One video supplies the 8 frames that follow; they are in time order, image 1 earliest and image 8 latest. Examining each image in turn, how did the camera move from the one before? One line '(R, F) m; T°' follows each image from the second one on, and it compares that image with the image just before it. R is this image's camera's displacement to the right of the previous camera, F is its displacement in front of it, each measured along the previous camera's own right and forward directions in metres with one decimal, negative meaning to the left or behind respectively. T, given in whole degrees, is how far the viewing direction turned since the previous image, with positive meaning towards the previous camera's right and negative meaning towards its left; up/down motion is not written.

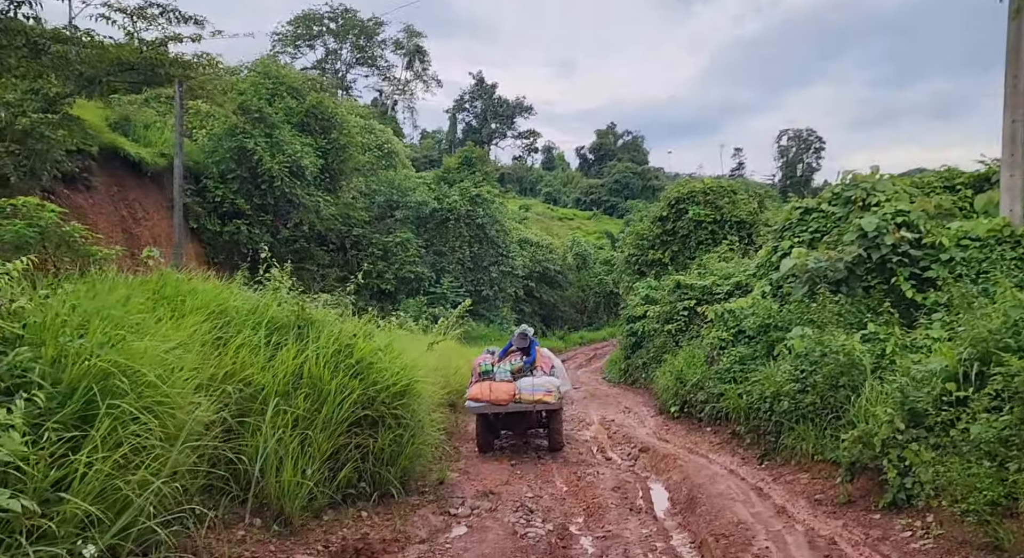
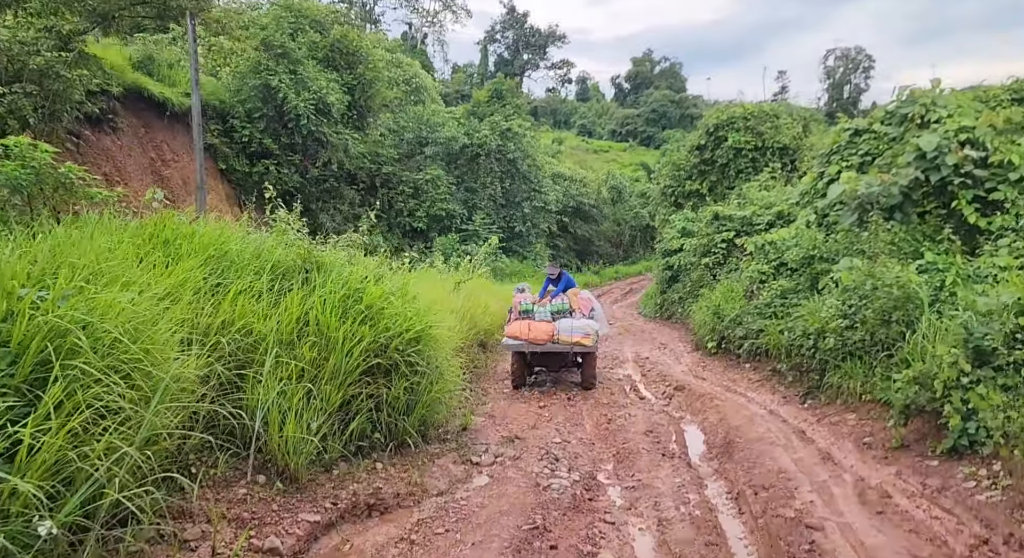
(+0.1, +0.4) m; -3°
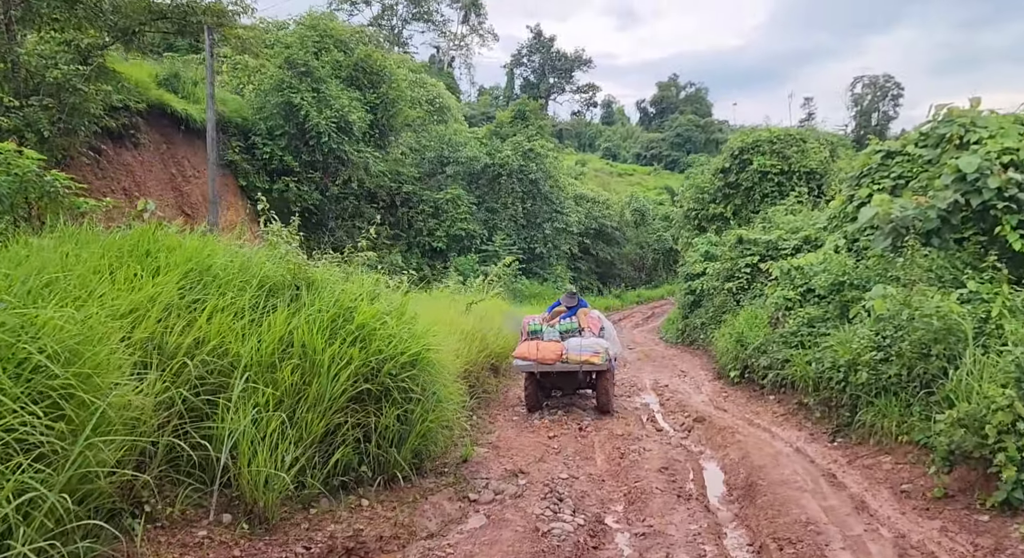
(+0.1, +0.4) m; -2°
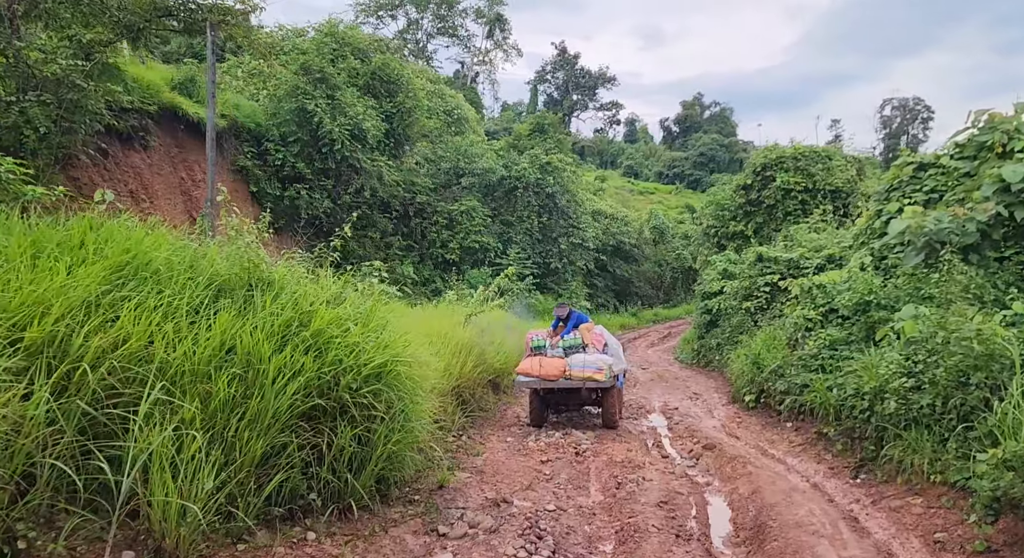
(+0.2, +0.5) m; -2°
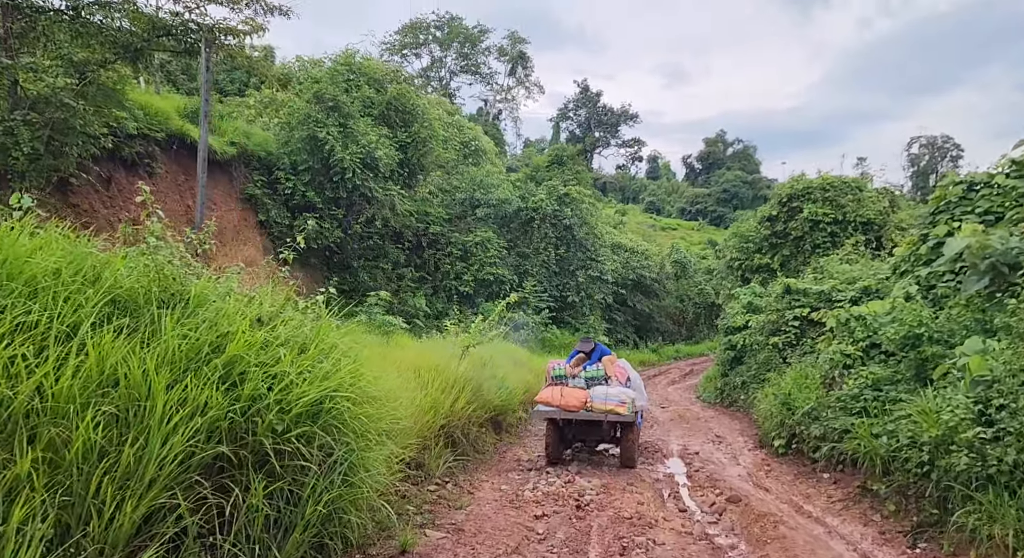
(+0.2, +0.8) m; -2°
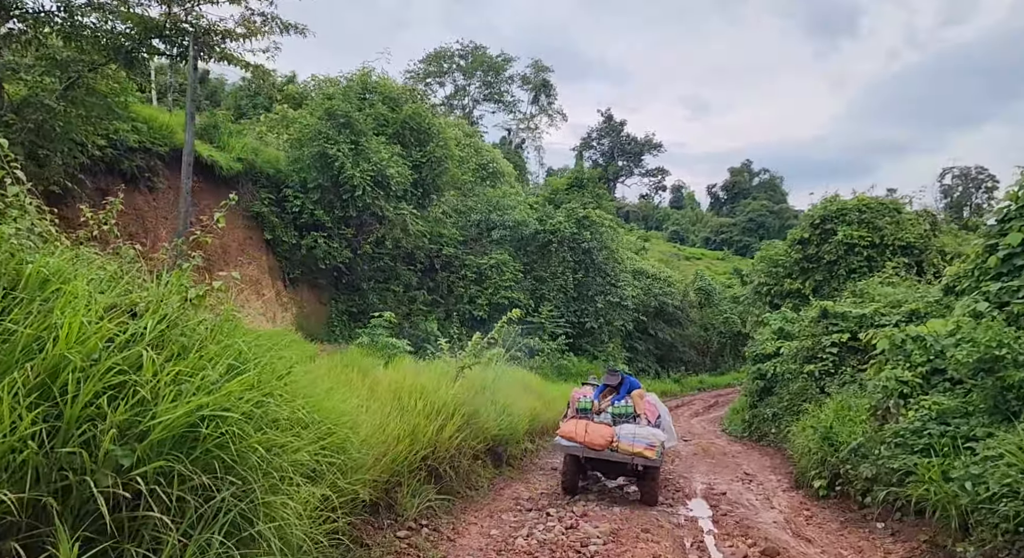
(+0.2, +1.0) m; -2°
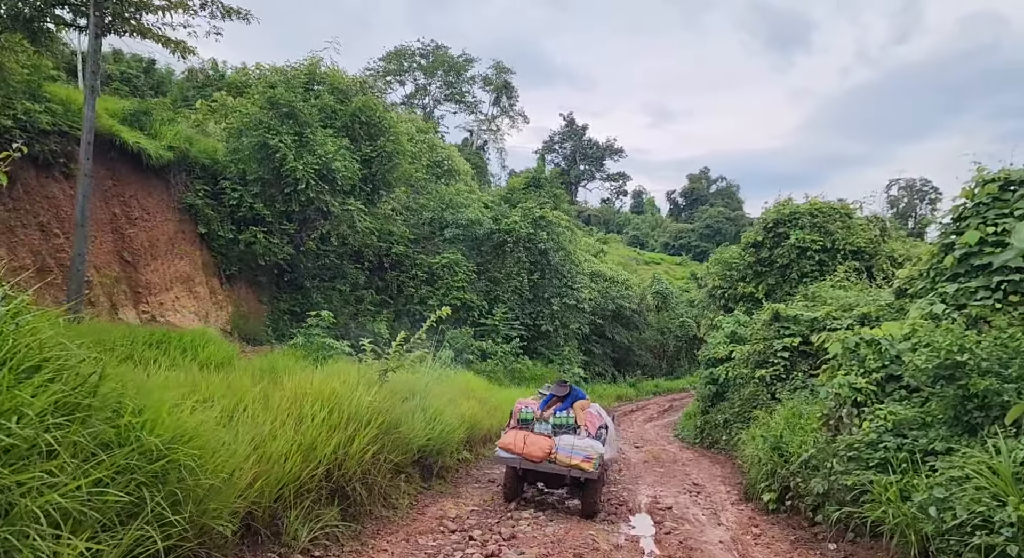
(+0.3, +0.7) m; +3°
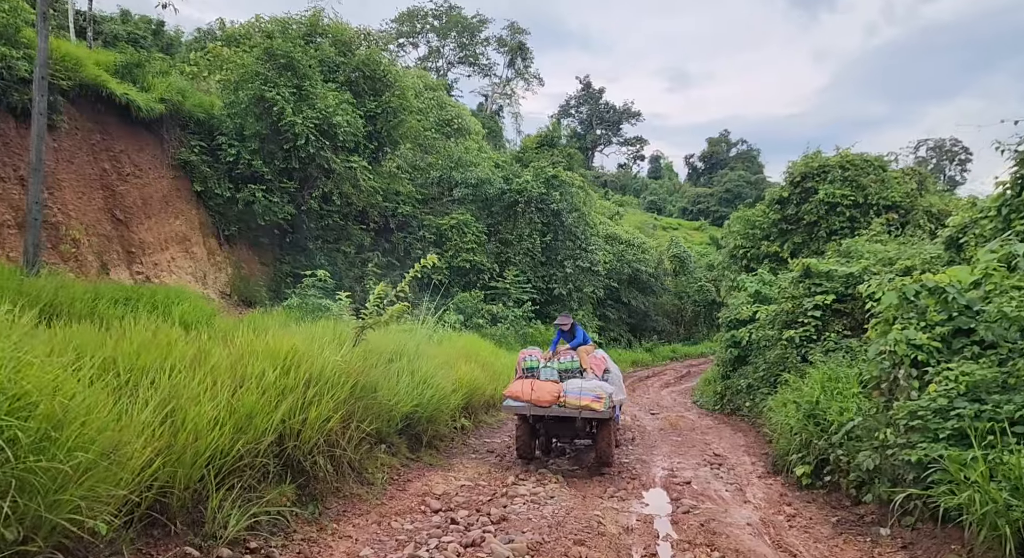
(+0.2, +0.9) m; -1°
